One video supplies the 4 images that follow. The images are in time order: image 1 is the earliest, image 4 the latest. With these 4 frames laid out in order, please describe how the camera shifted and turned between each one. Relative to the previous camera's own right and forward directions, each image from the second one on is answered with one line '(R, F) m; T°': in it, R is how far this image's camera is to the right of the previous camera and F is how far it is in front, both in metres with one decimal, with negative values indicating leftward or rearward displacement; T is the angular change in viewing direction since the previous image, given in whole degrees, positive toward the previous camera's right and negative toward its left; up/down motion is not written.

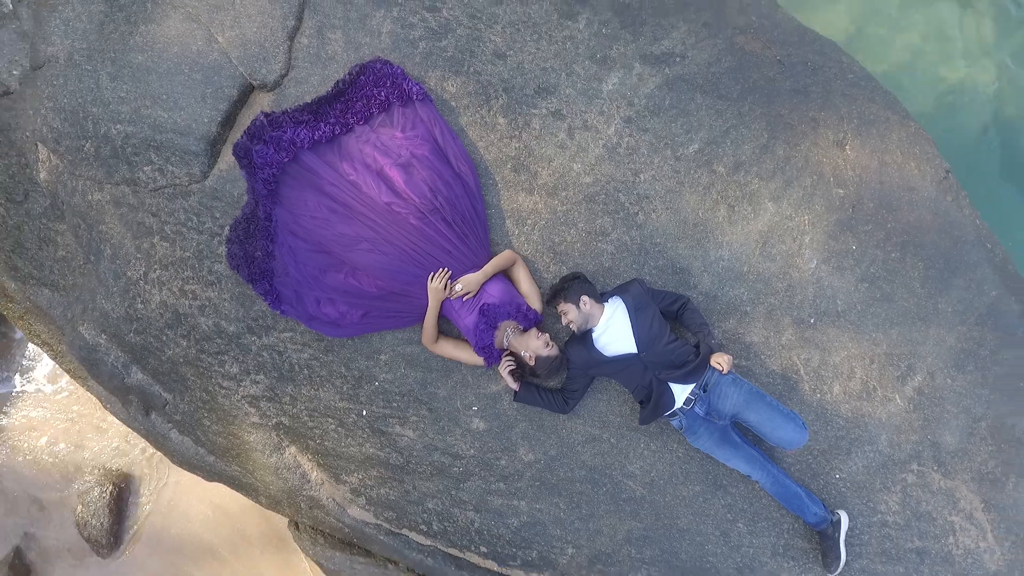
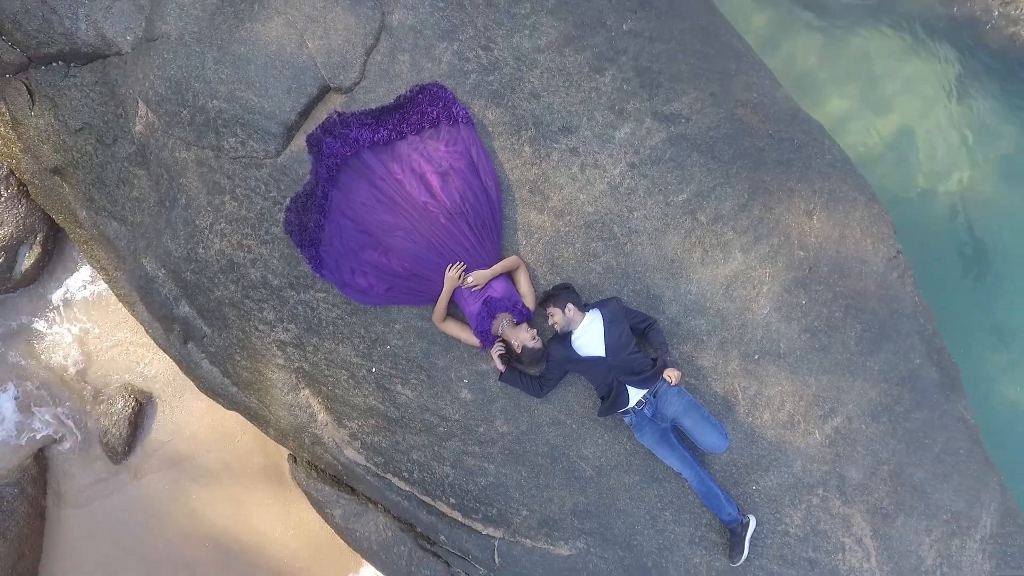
(0.0, -0.5) m; 0°
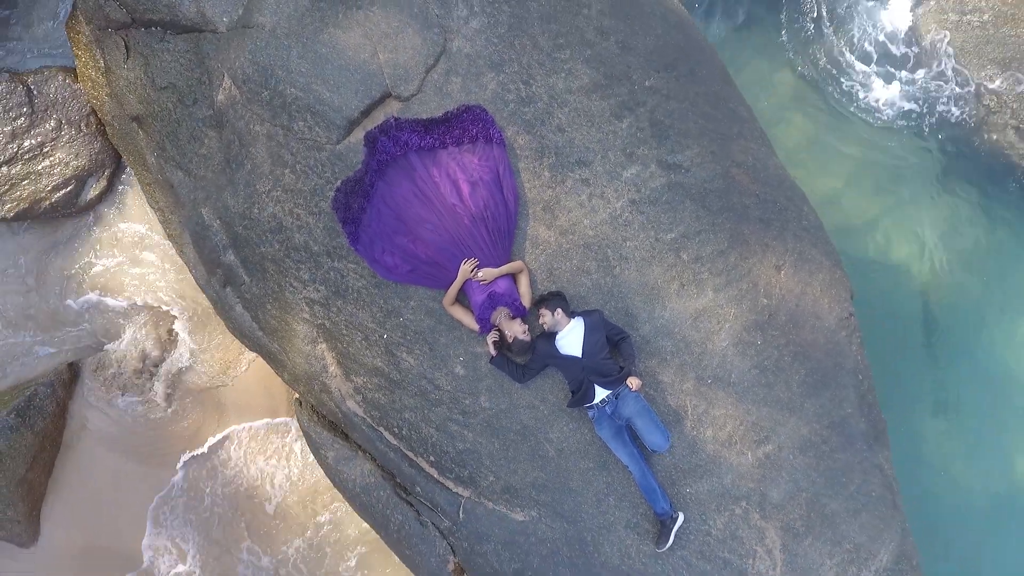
(0.0, -0.5) m; 0°
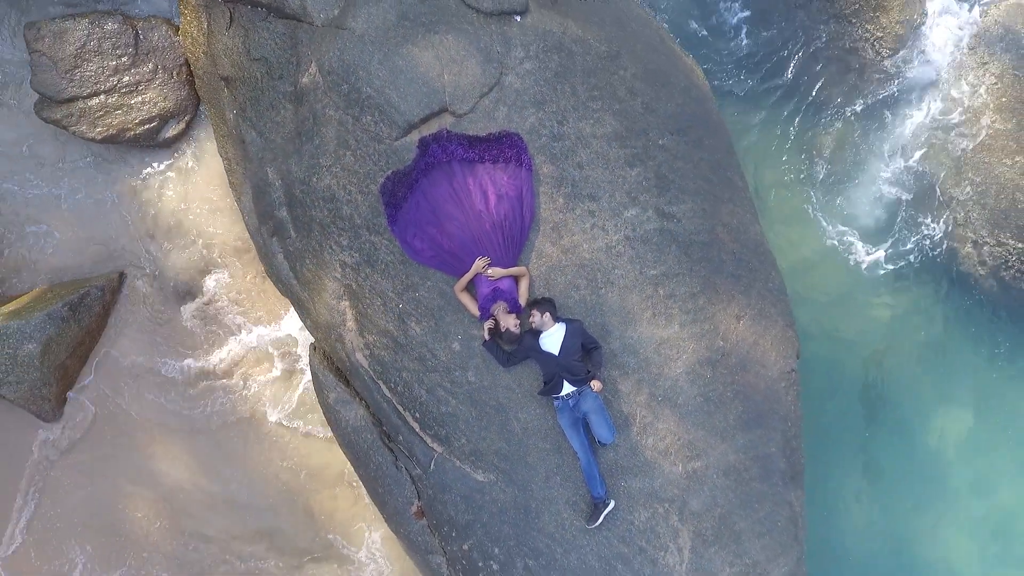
(0.0, -0.7) m; 0°
